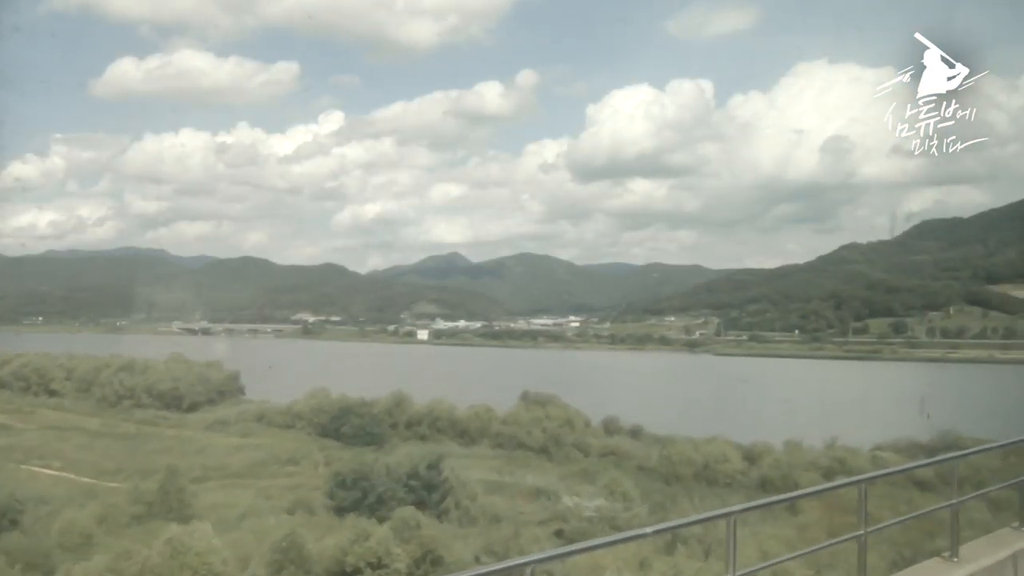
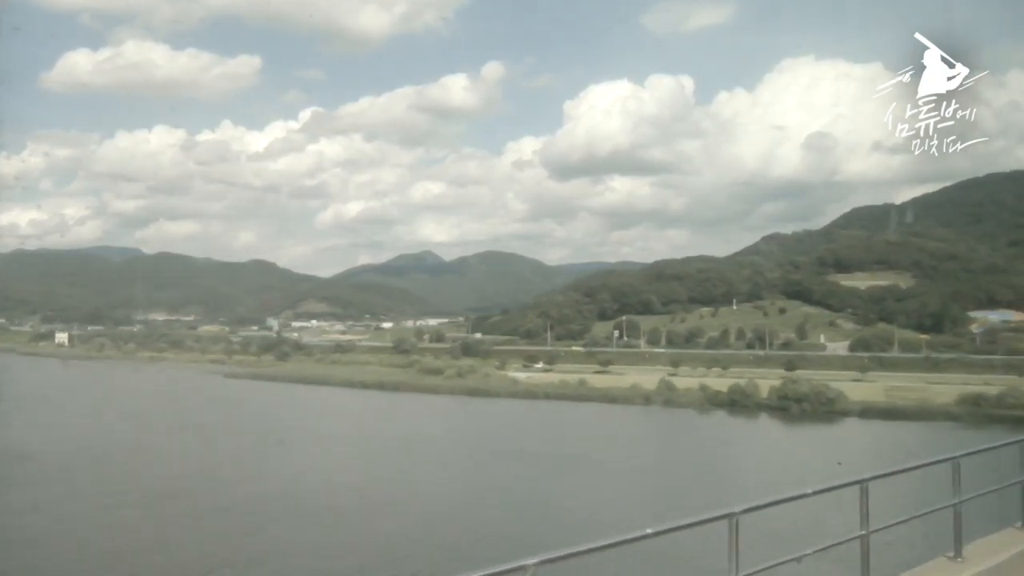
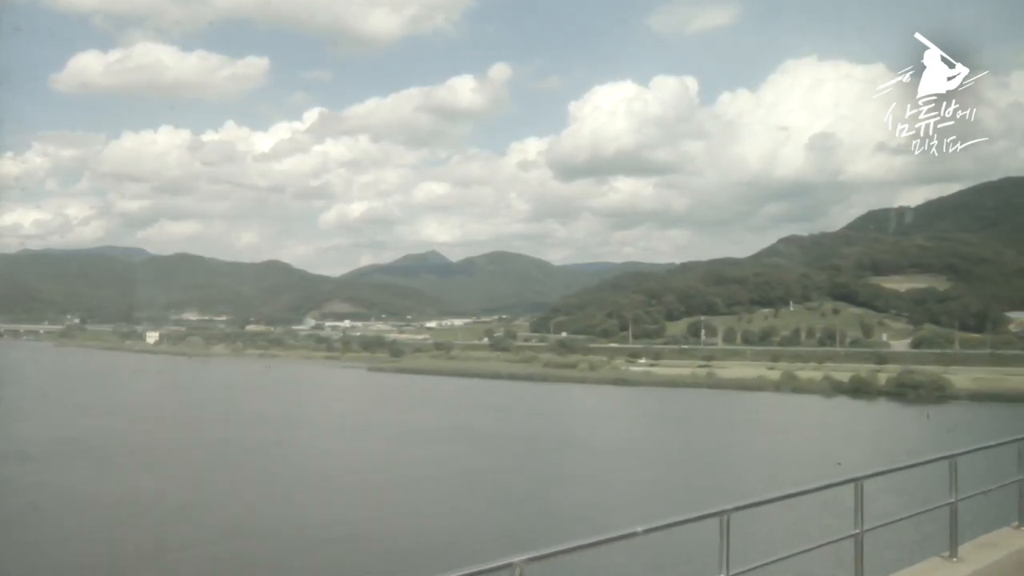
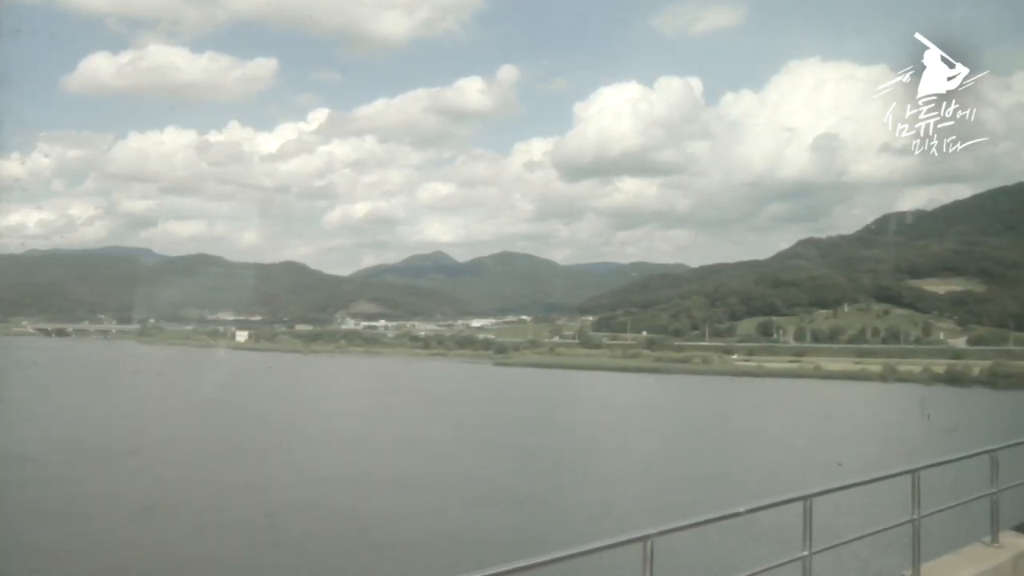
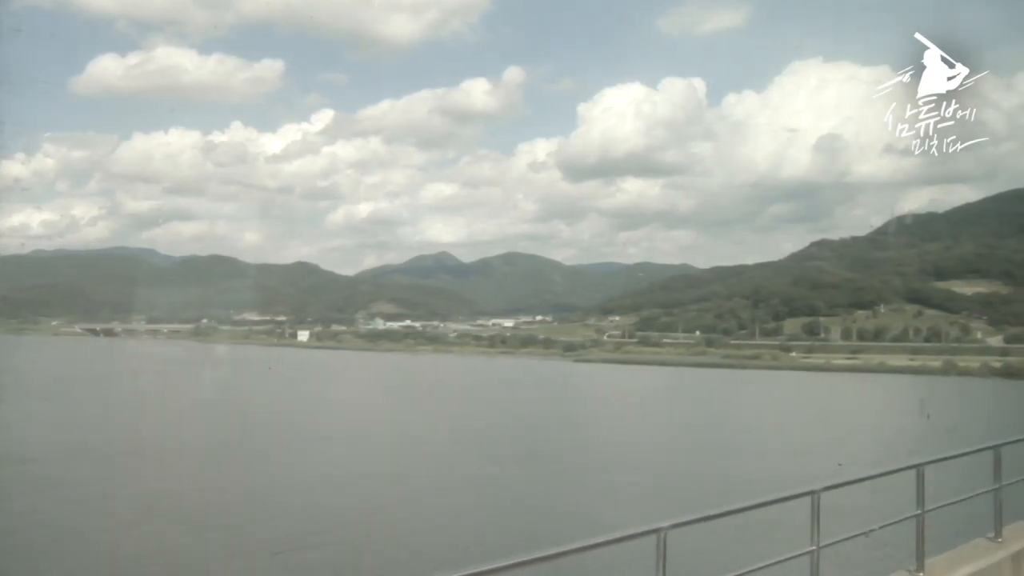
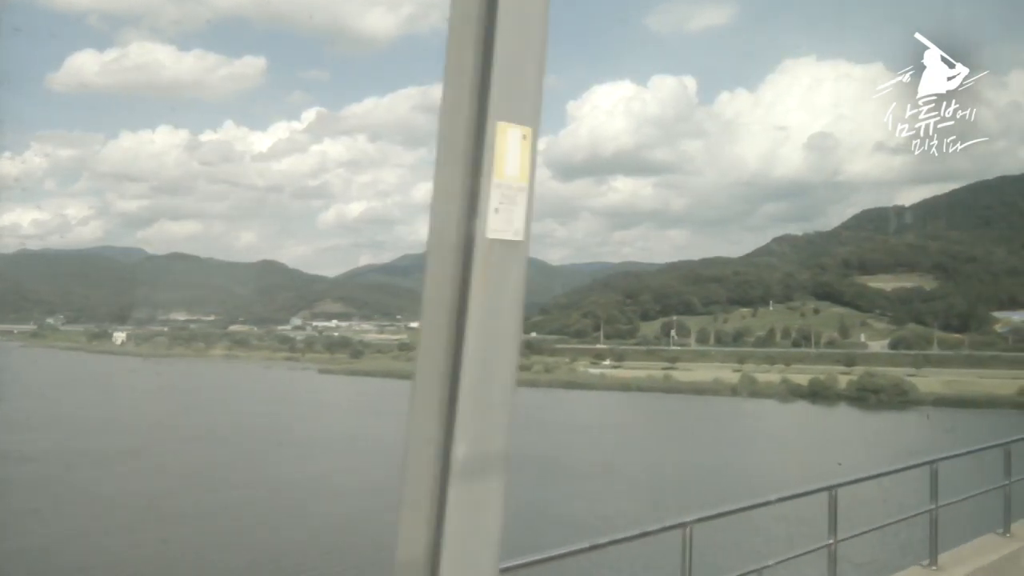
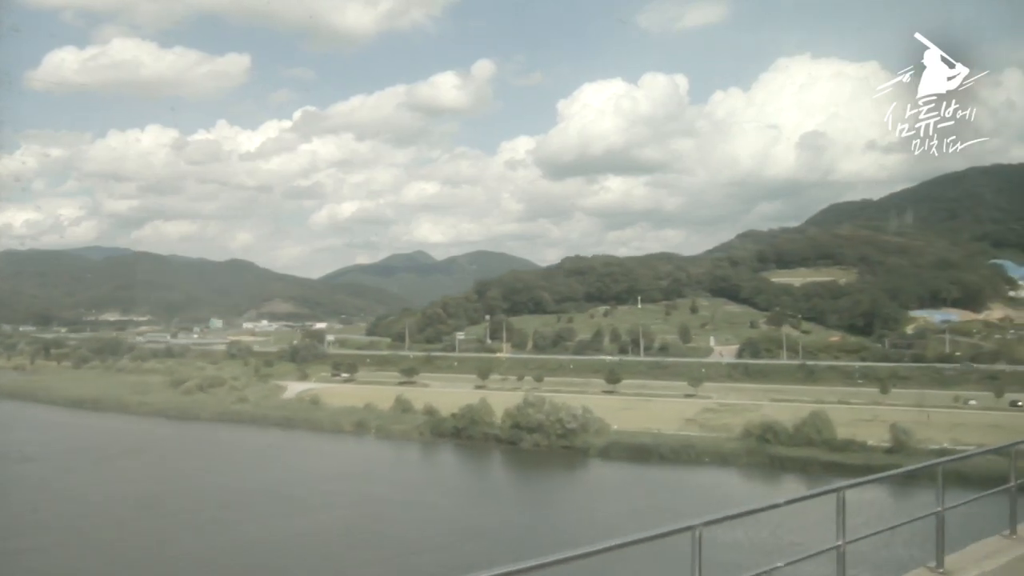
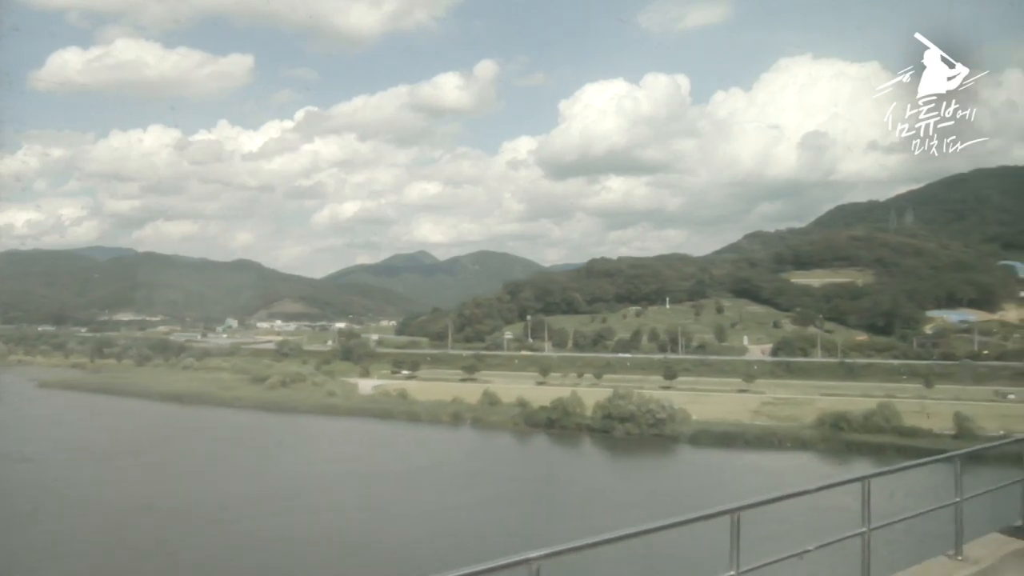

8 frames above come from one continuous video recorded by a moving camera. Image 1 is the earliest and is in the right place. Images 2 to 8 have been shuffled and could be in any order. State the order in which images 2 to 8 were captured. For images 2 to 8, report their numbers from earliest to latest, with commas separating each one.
5, 4, 3, 6, 2, 8, 7
